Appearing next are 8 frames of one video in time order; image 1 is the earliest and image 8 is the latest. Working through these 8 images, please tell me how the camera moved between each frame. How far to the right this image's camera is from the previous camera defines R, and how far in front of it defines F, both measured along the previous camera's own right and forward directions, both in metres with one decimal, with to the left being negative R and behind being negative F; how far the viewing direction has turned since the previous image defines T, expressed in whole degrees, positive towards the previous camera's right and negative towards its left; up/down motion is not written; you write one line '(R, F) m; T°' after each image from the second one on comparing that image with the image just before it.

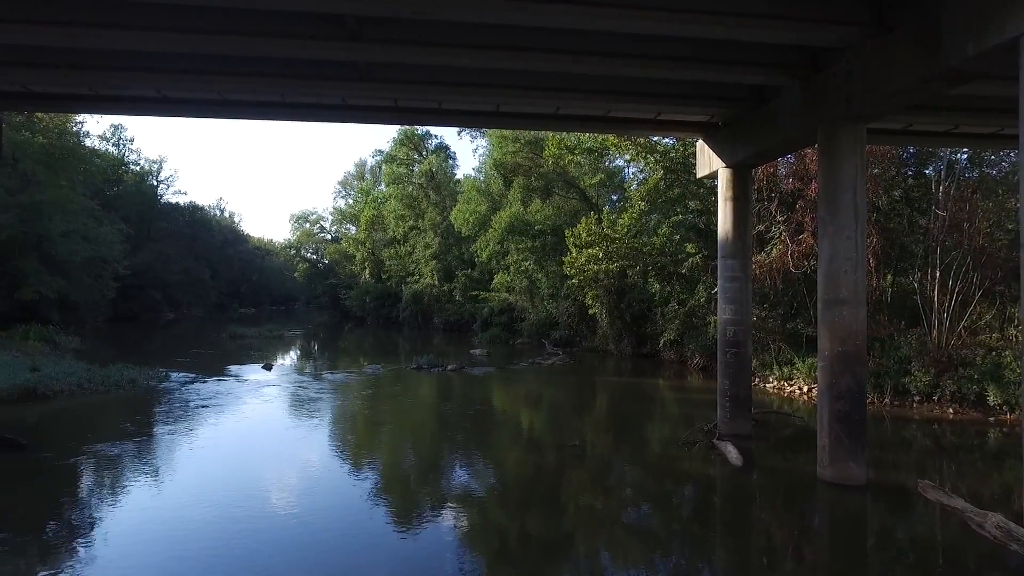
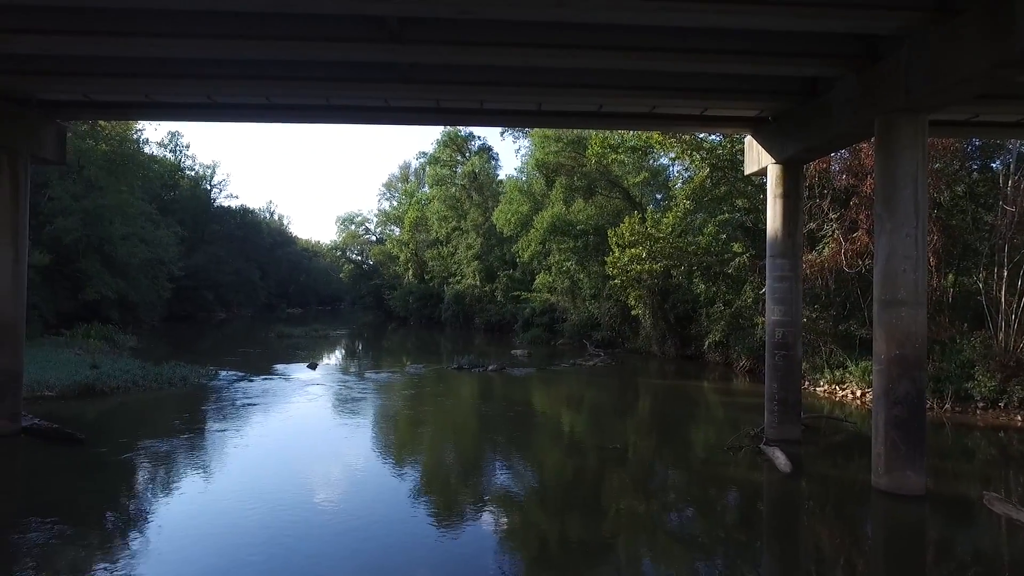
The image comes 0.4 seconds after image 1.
(0.0, +0.1) m; -4°
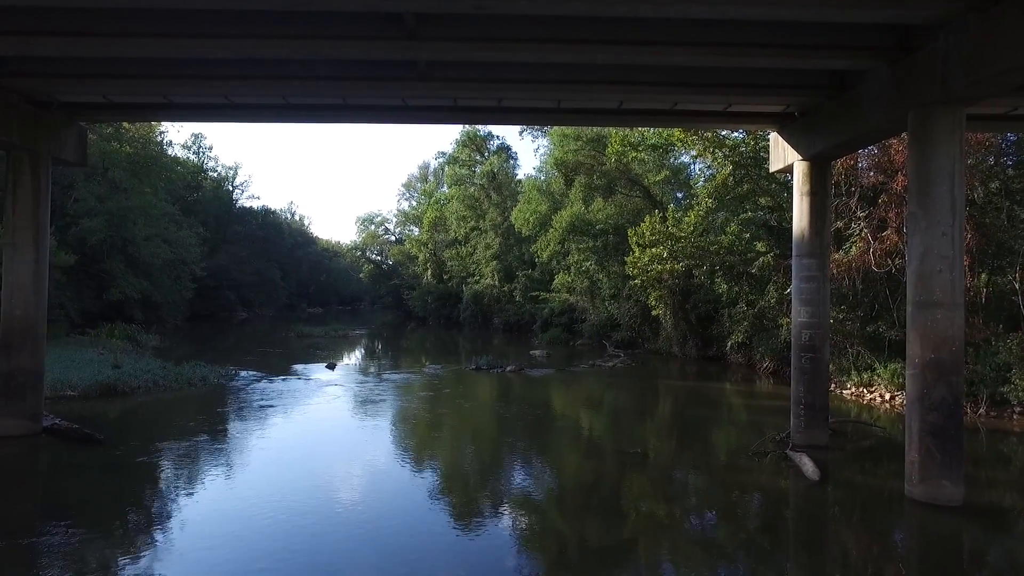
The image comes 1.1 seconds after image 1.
(0.0, +0.2) m; -2°
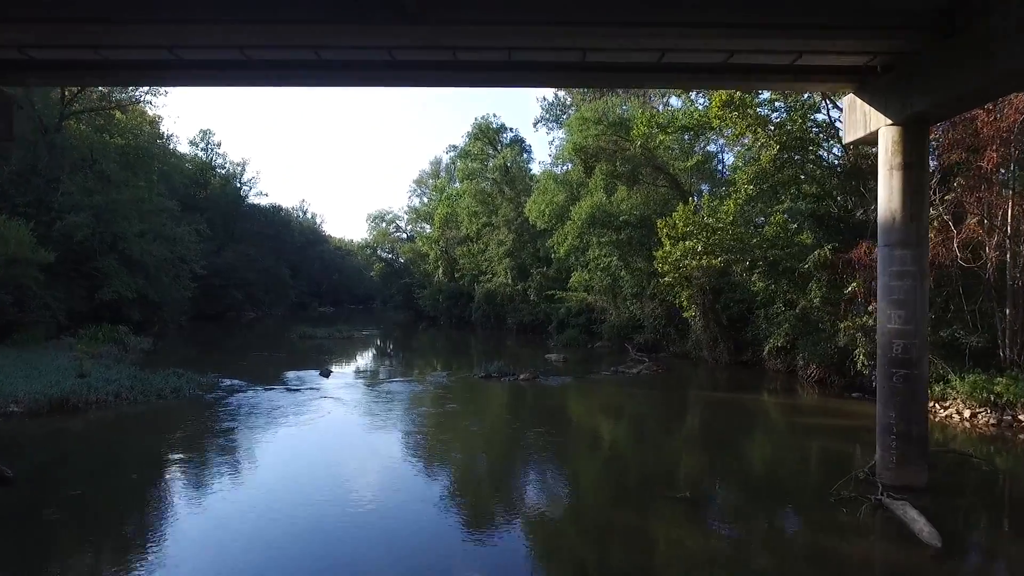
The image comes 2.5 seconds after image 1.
(0.0, +2.4) m; -1°
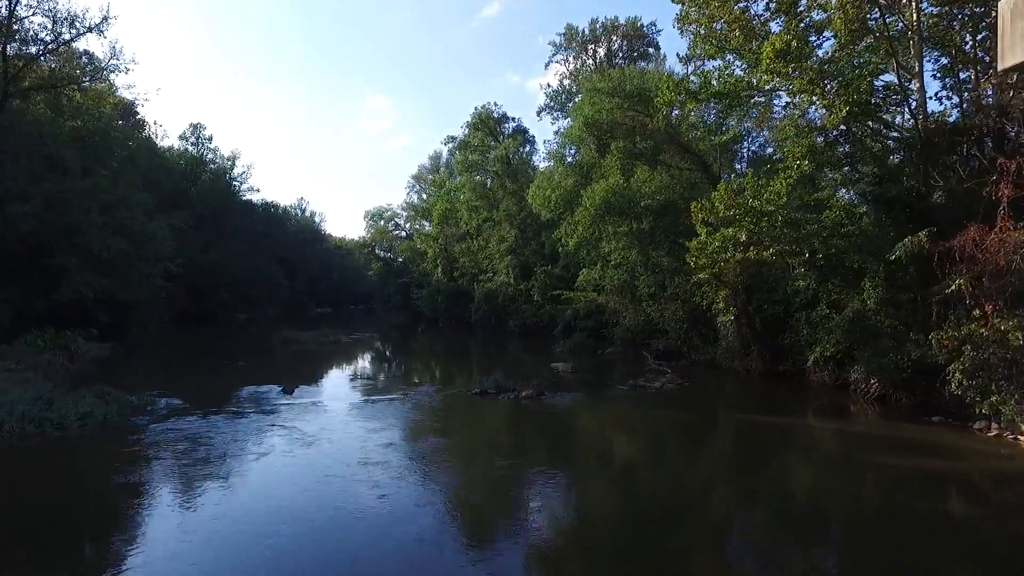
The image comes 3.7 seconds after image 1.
(+0.1, +3.5) m; 0°
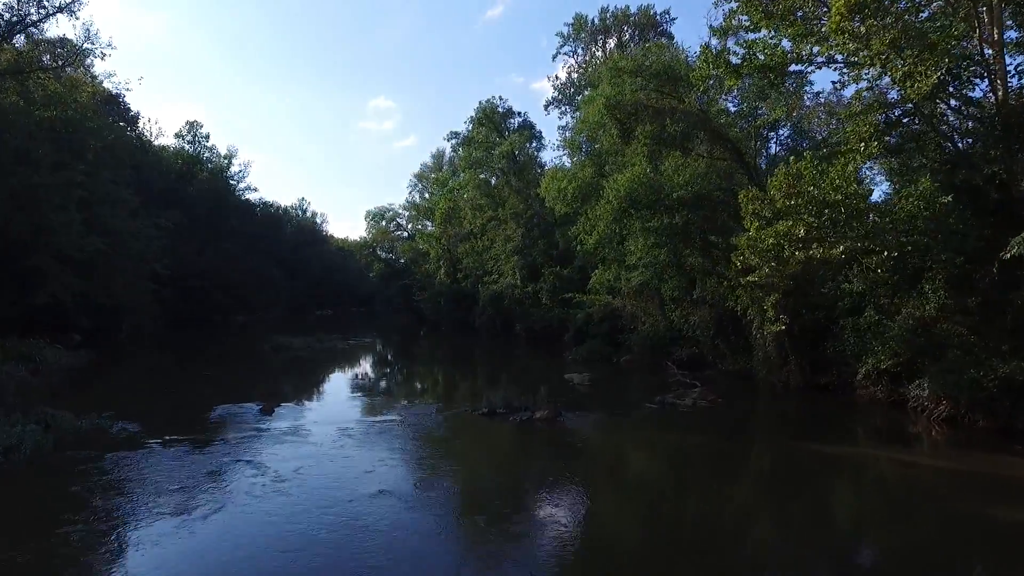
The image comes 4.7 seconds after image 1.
(-0.2, +2.3) m; 0°
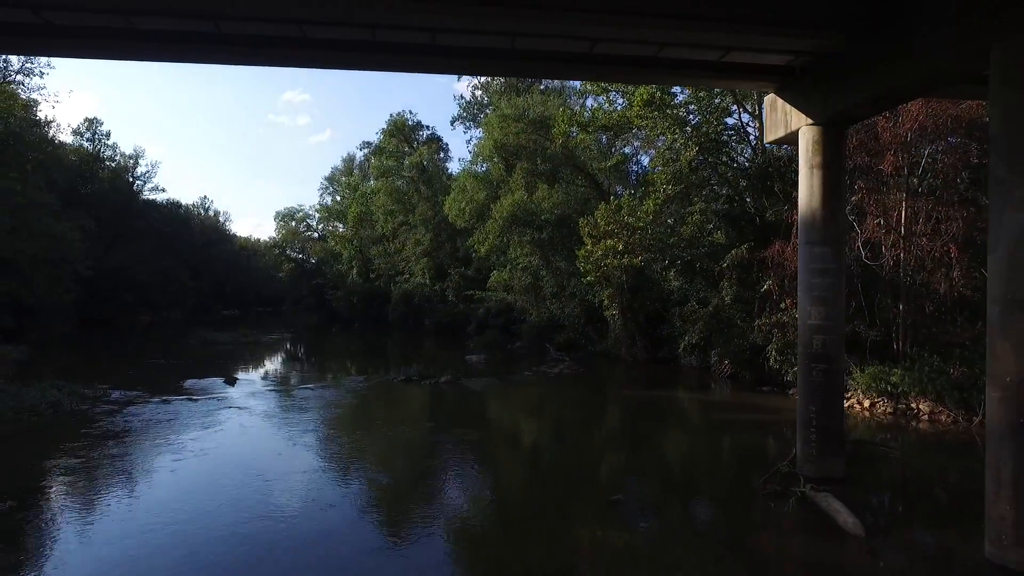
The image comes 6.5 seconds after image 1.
(0.0, -5.3) m; +8°
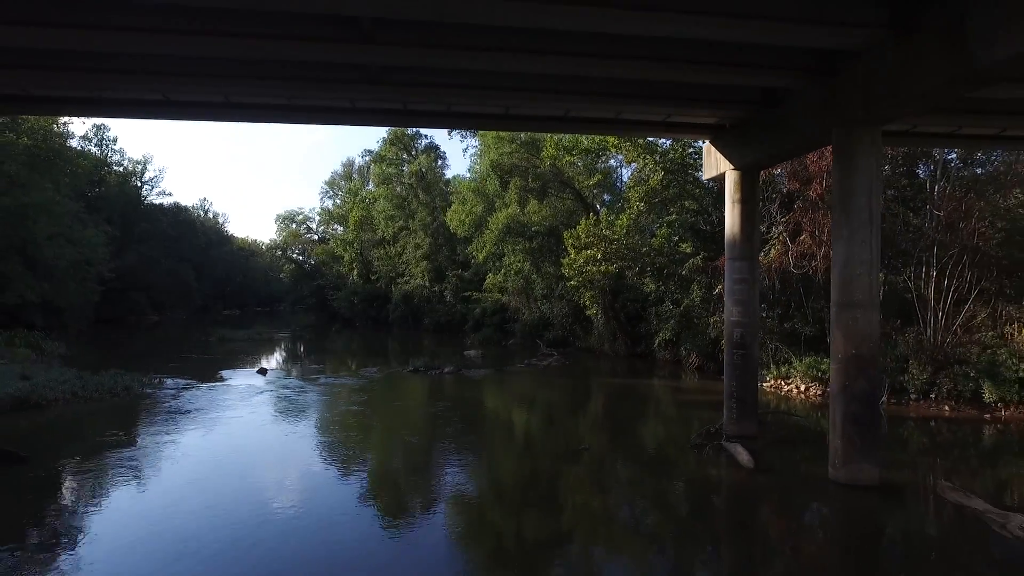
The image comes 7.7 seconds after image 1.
(0.0, -3.1) m; +1°
